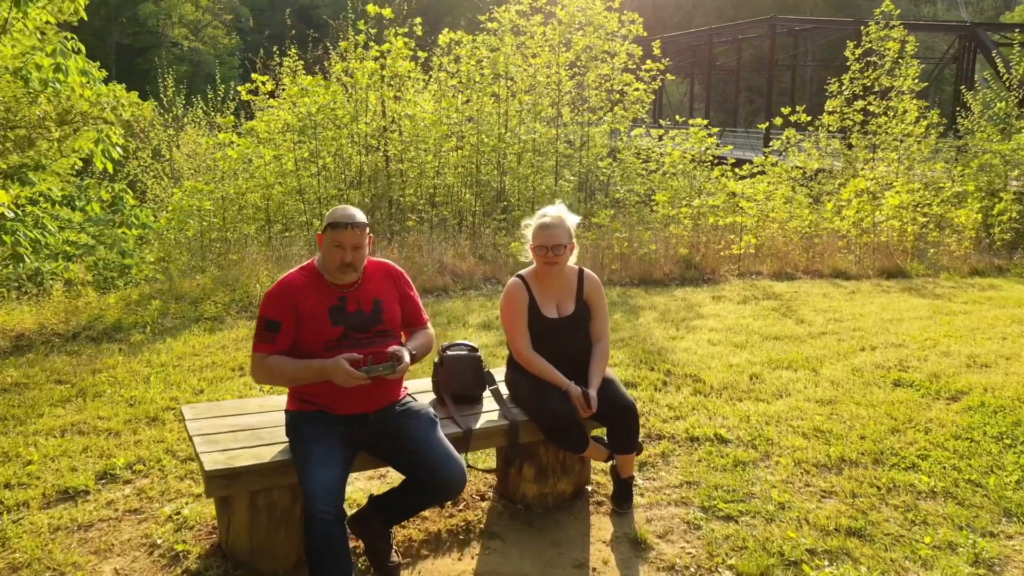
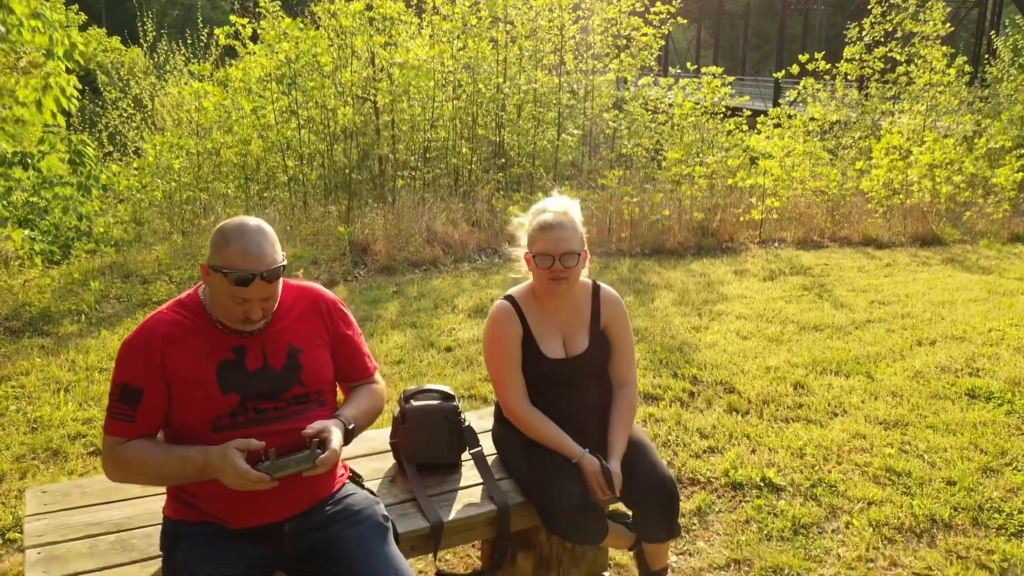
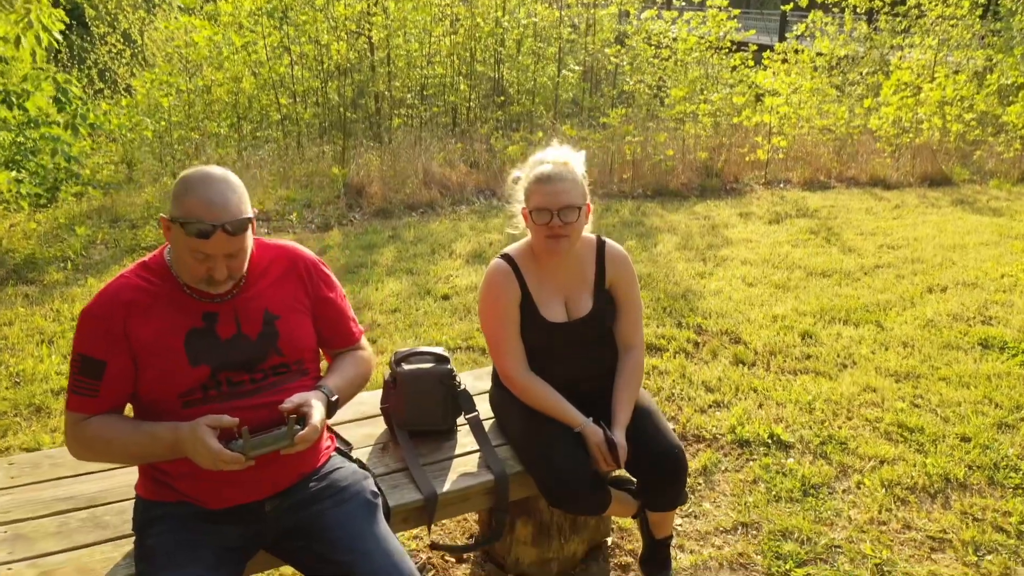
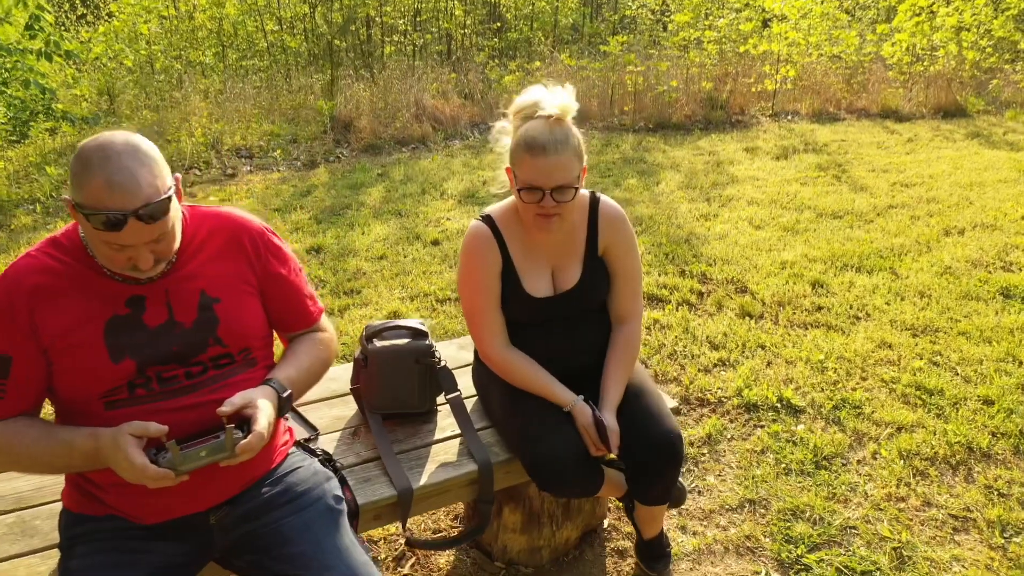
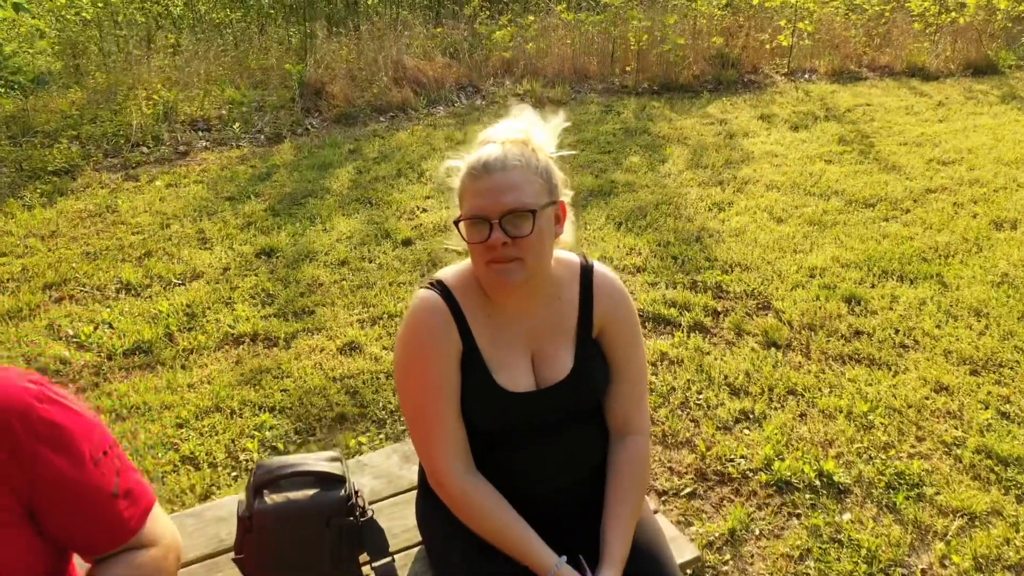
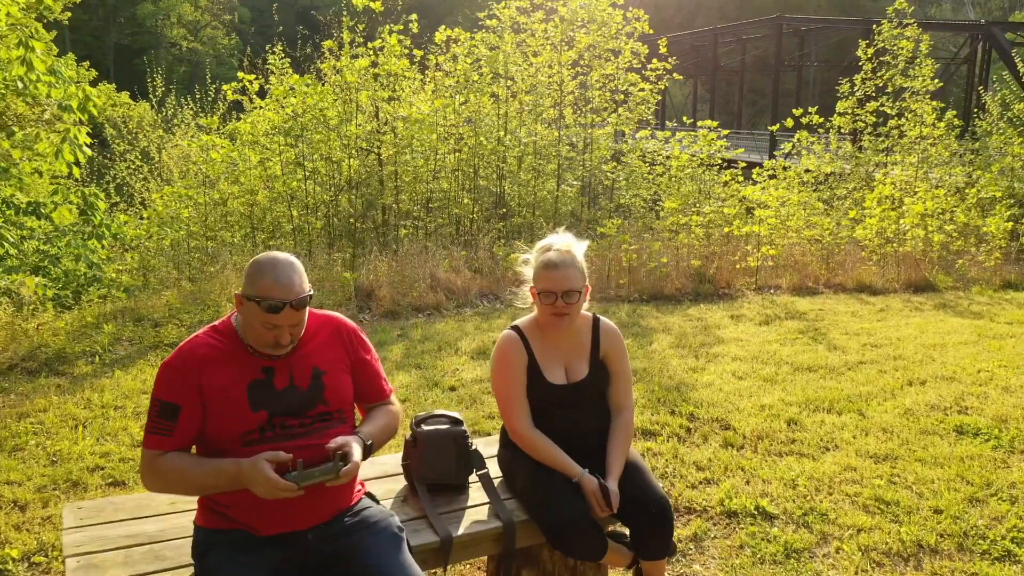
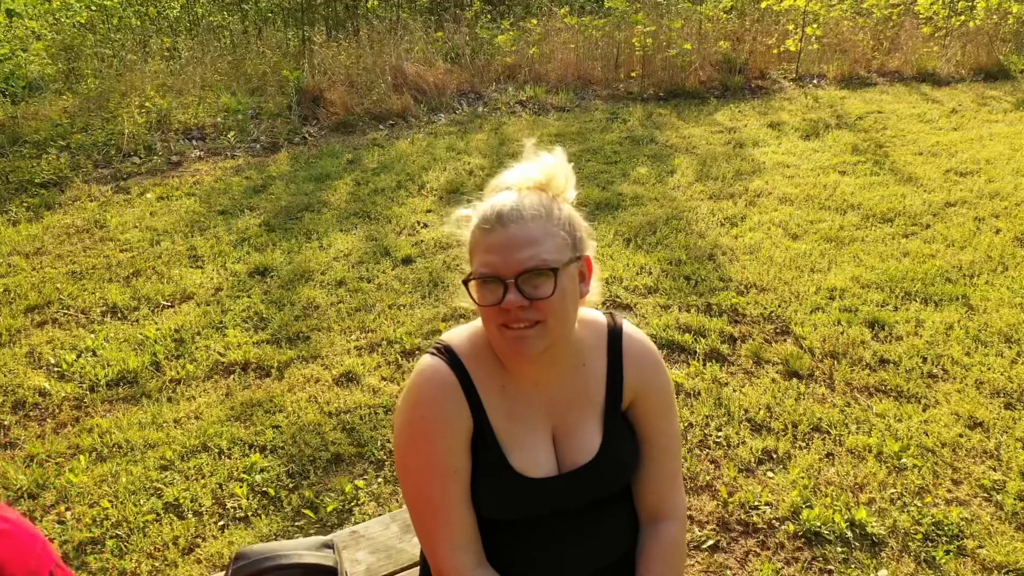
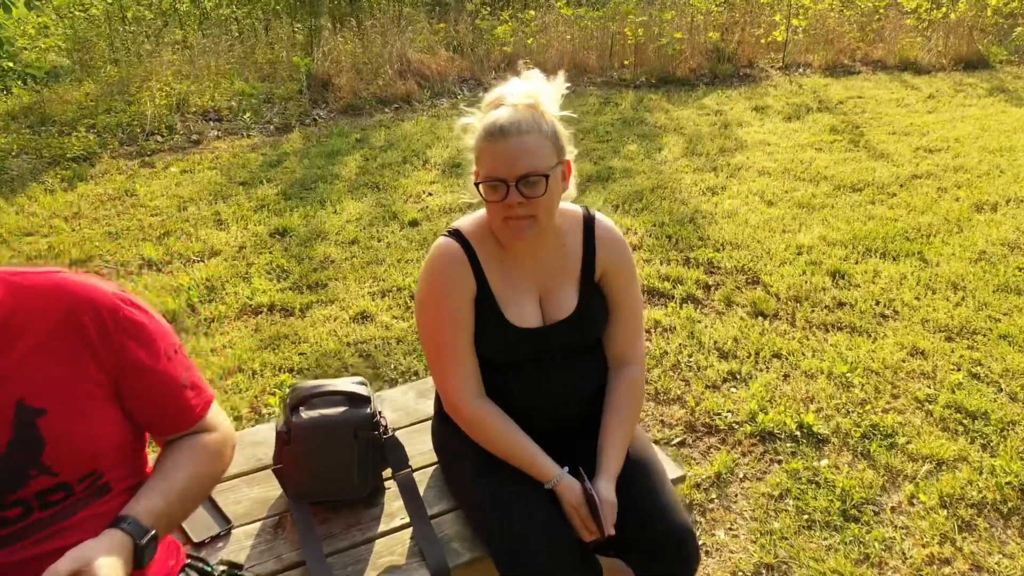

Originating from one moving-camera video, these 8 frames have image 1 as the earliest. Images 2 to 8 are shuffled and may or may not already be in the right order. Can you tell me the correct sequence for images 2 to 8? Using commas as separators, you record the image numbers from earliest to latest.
6, 2, 3, 4, 8, 5, 7
